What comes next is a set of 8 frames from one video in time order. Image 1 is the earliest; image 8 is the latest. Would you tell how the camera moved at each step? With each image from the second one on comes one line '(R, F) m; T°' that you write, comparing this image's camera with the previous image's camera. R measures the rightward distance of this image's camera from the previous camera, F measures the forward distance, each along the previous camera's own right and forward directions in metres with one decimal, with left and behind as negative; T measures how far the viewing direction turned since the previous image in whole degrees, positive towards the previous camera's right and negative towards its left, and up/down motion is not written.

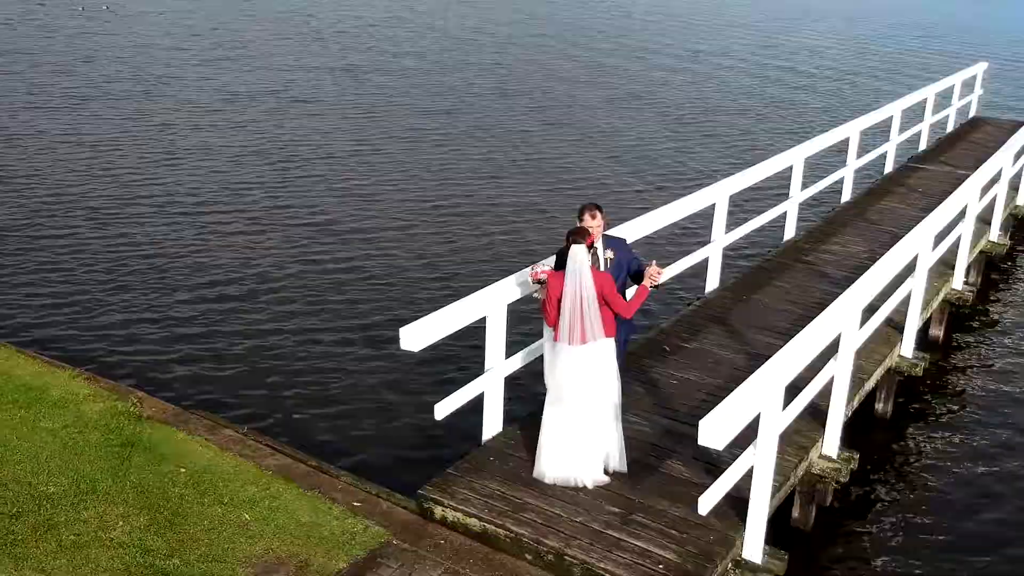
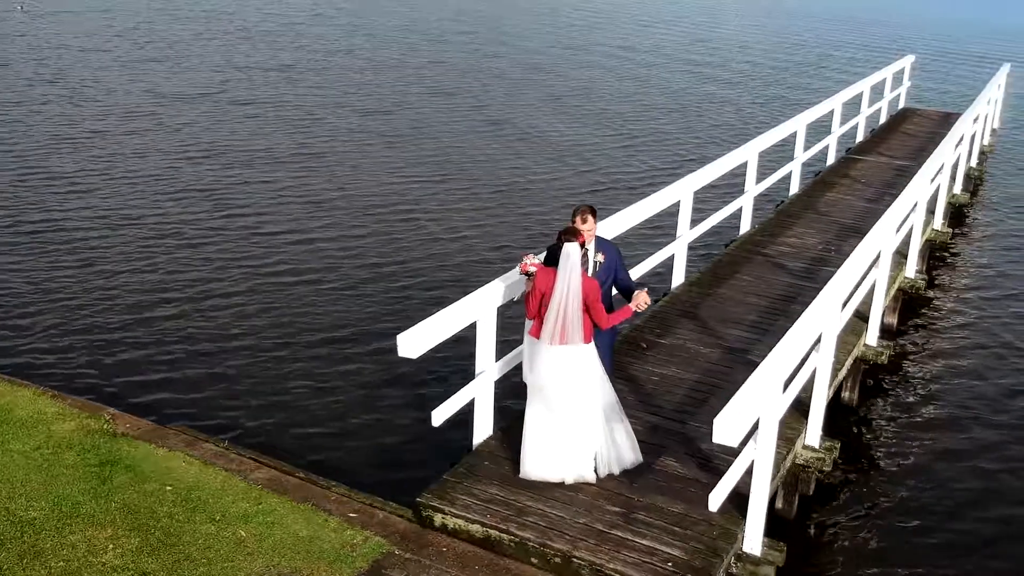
(-0.5, +0.1) m; +4°
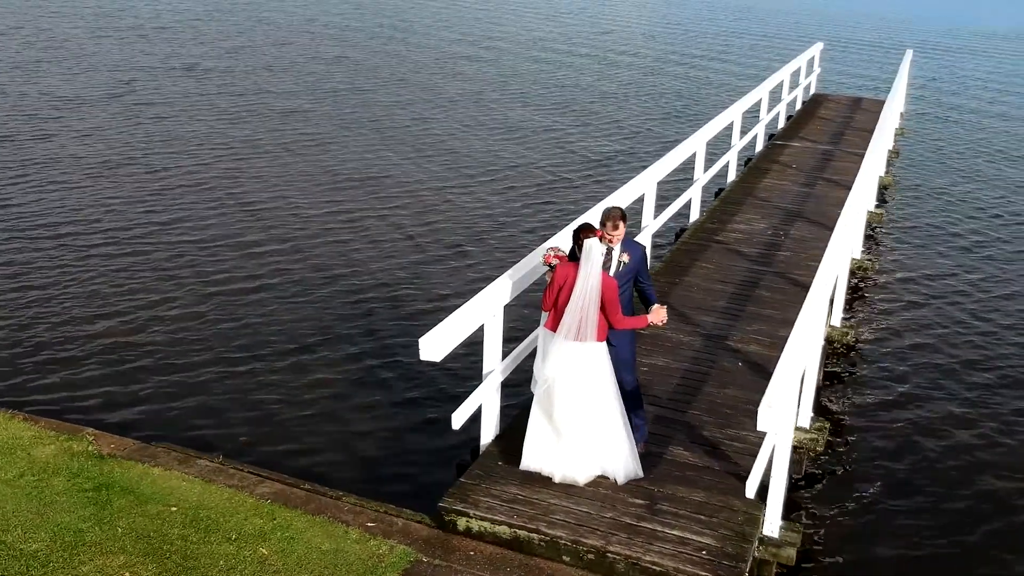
(-0.9, +0.1) m; +6°
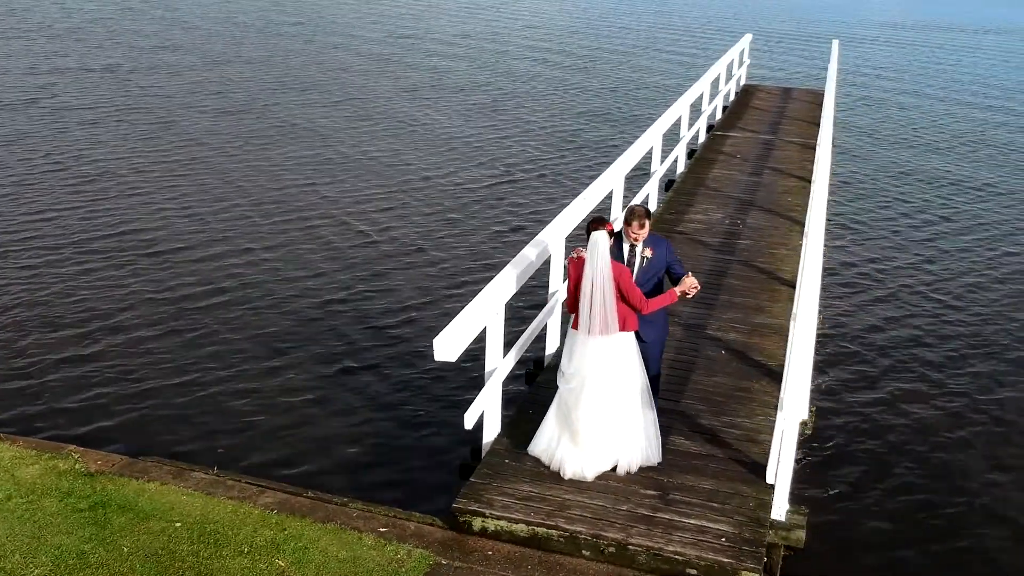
(-0.7, +0.1) m; +5°
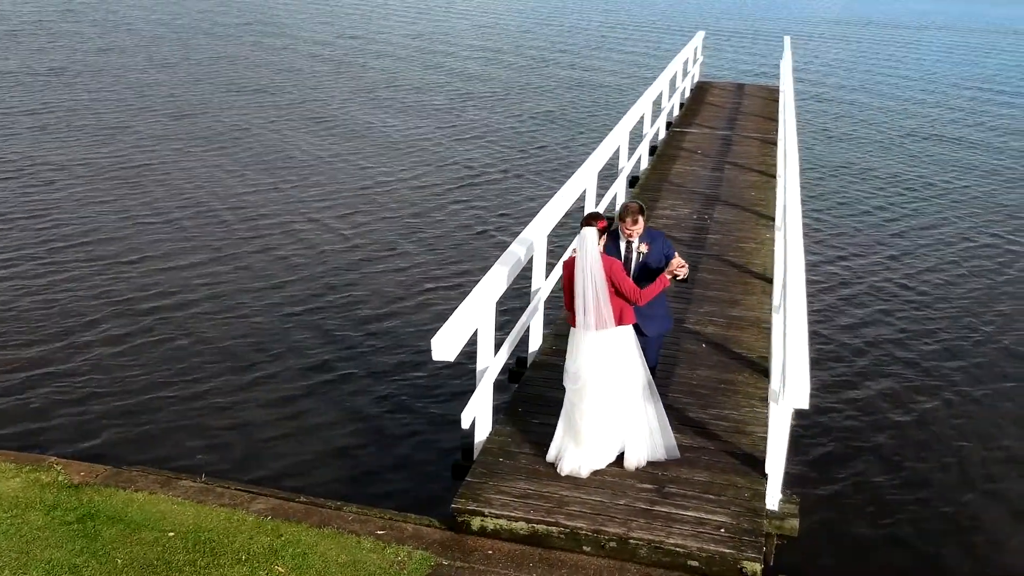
(-0.3, 0.0) m; +3°
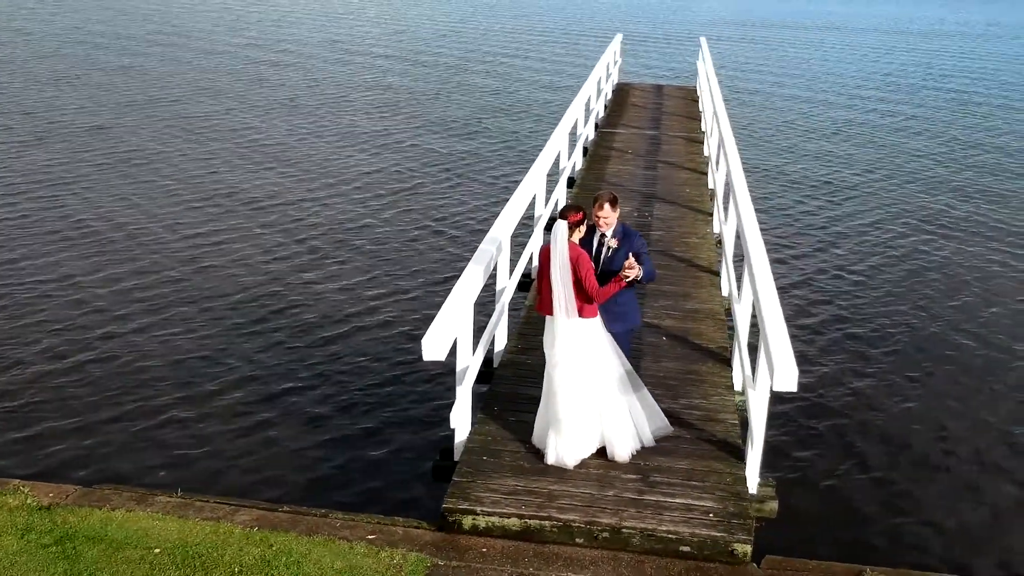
(-0.6, 0.0) m; +5°
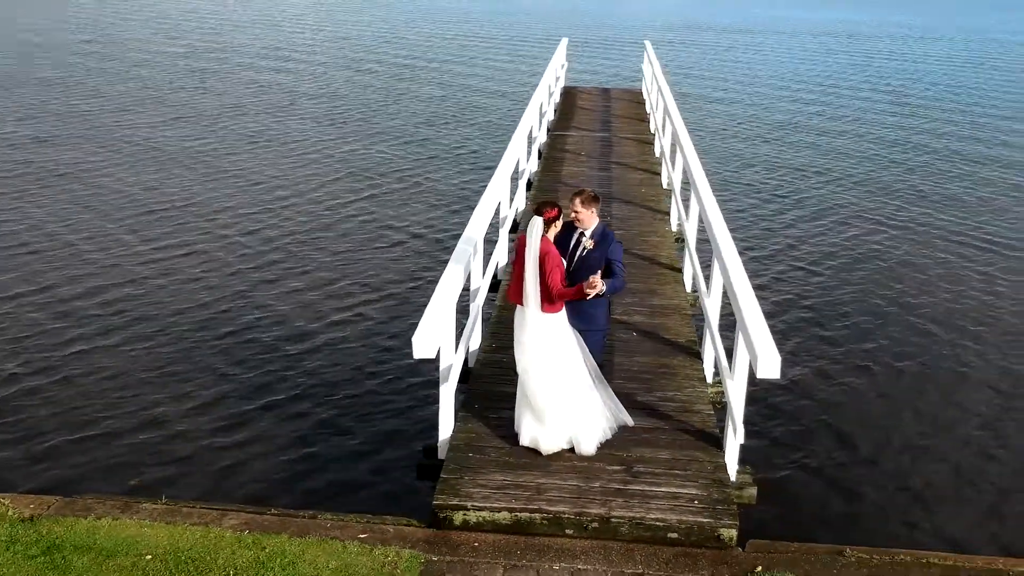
(-0.3, -0.1) m; +3°
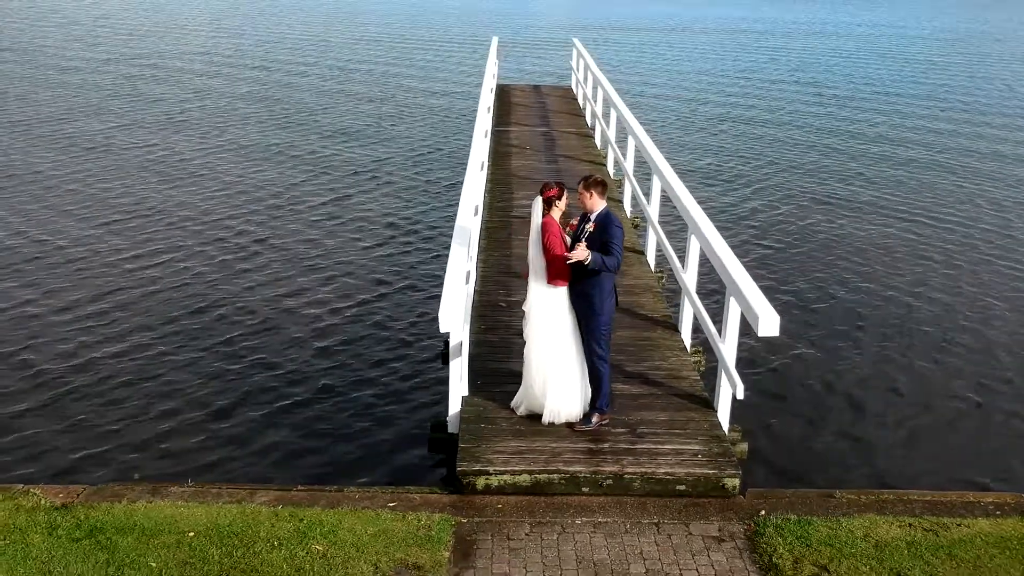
(-0.8, -0.5) m; +5°
